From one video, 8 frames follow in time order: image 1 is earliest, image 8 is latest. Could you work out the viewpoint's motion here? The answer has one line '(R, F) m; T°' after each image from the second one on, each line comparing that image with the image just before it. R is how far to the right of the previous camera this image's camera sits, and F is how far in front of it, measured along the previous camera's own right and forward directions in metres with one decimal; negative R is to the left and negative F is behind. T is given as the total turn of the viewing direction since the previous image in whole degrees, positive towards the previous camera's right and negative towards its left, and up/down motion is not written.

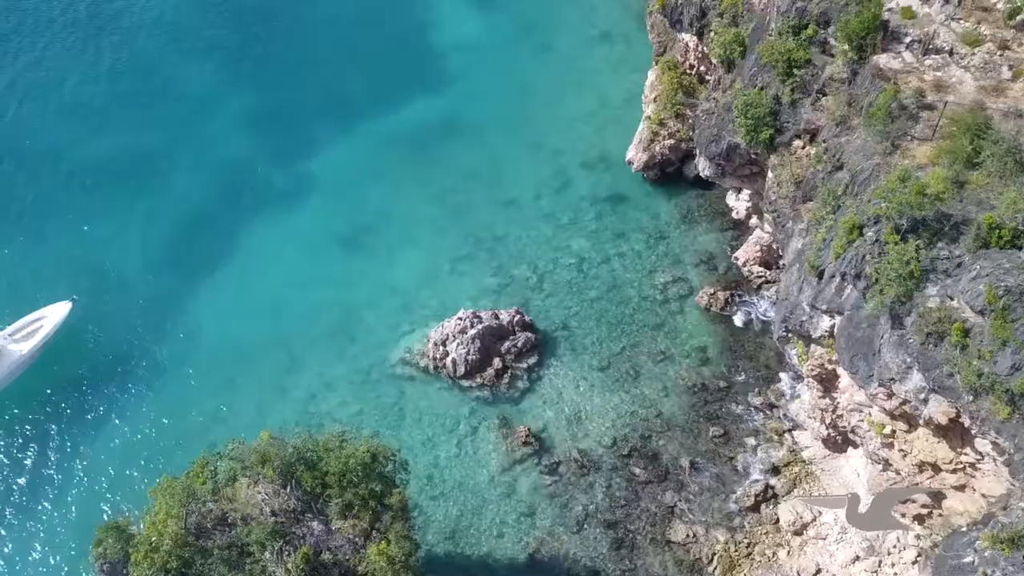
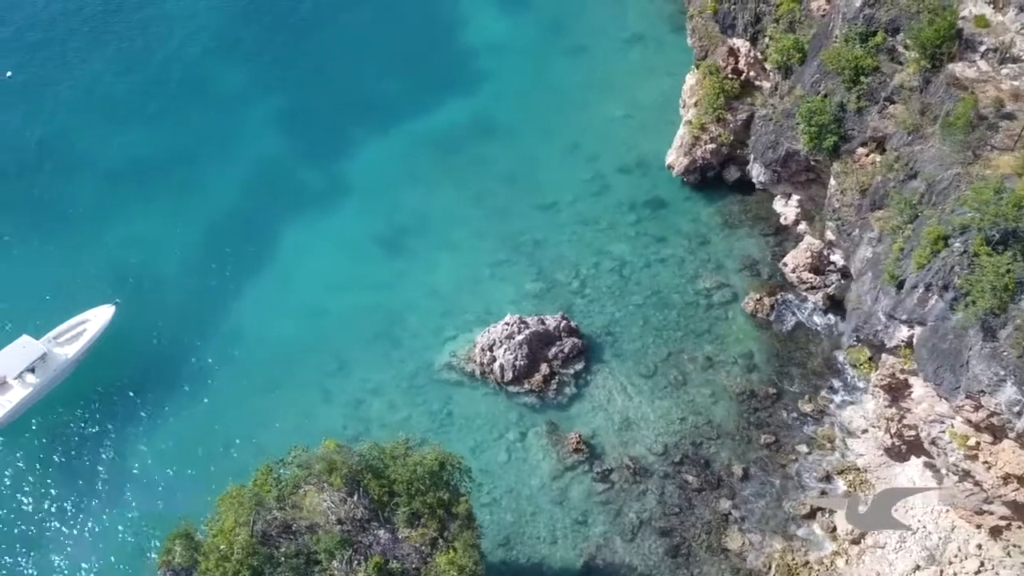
(-2.3, +0.1) m; 0°
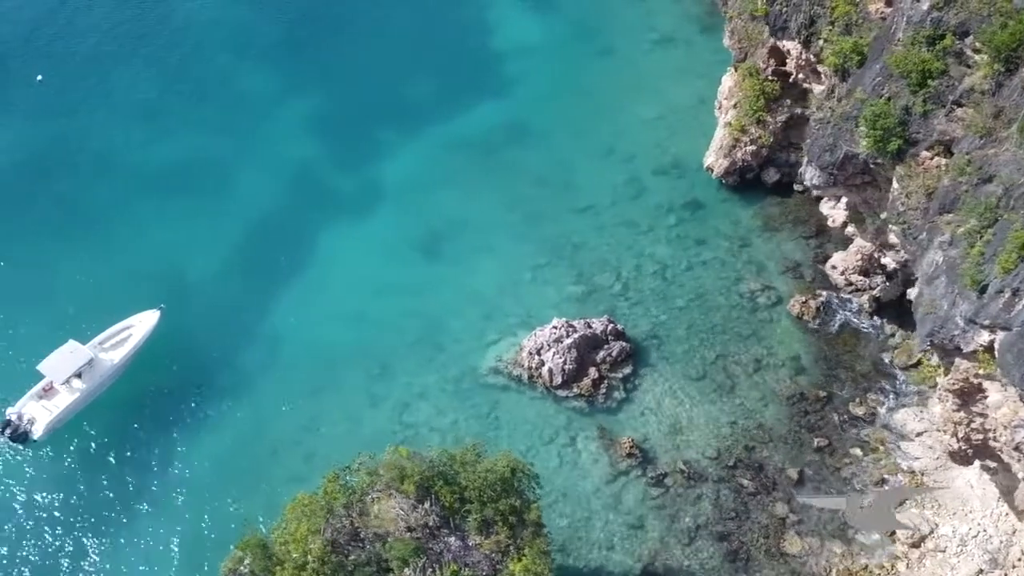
(-2.5, +0.2) m; 0°
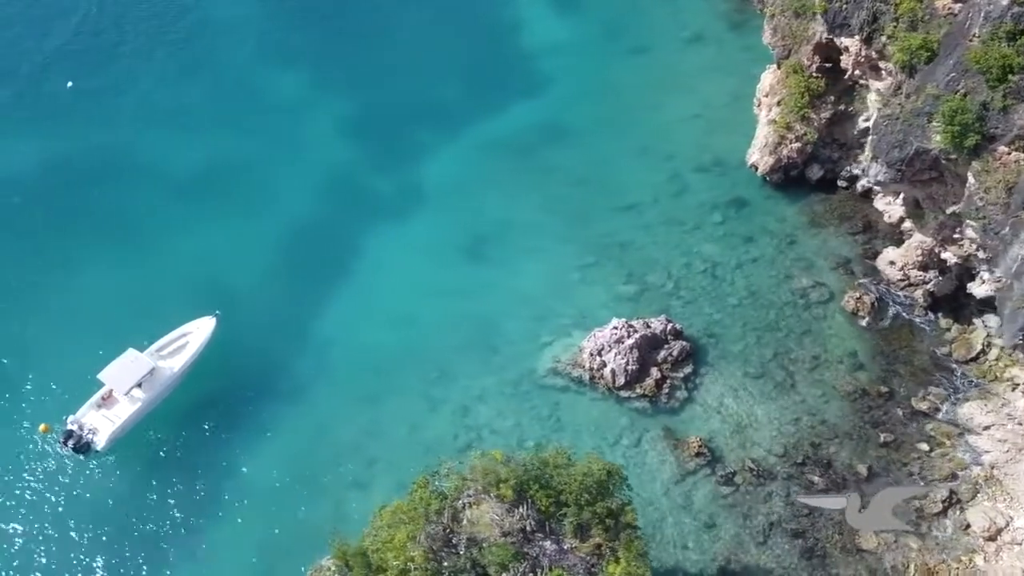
(-3.5, +0.2) m; +1°
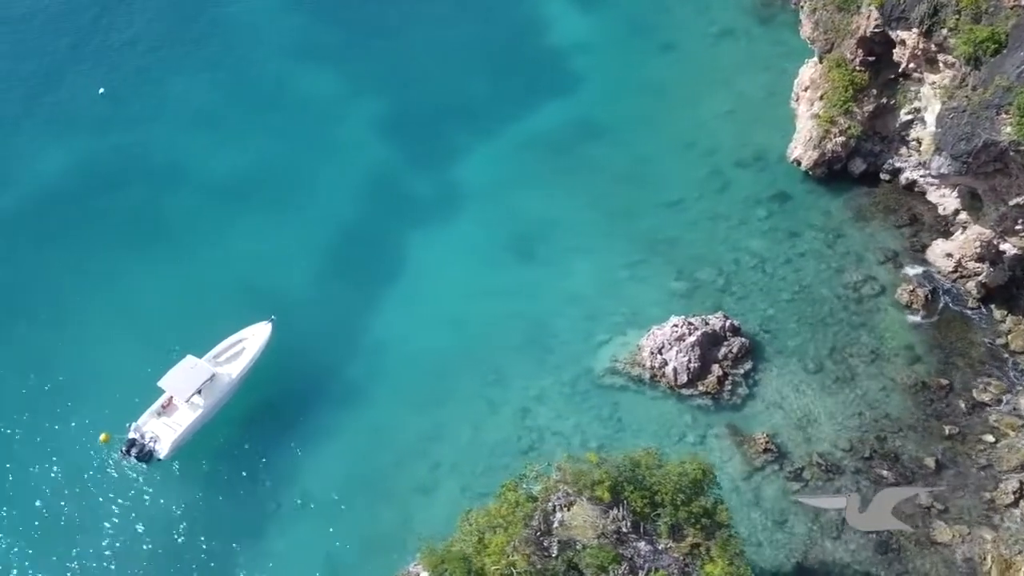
(-3.3, +0.2) m; +1°
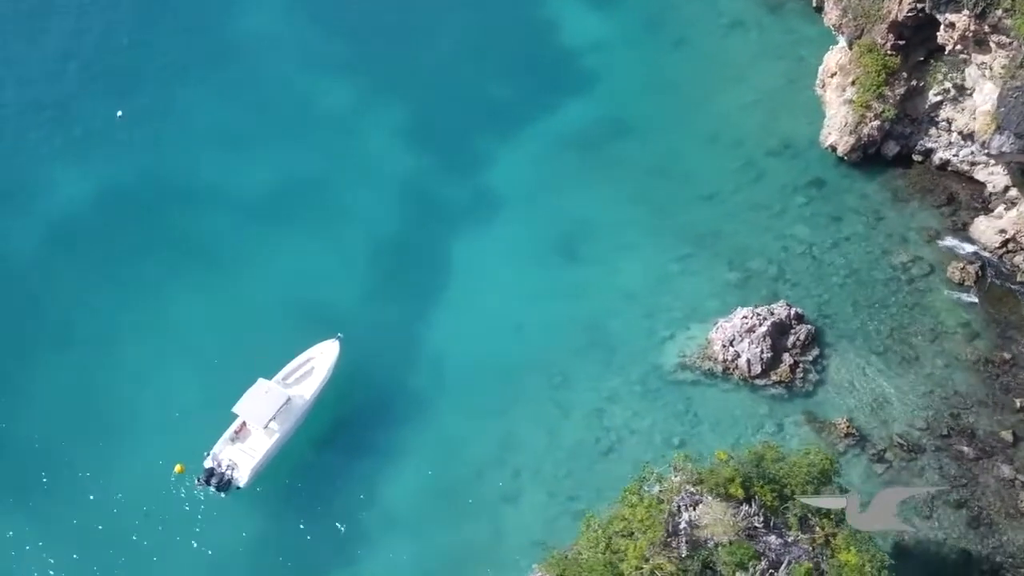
(-5.1, +0.5) m; +3°
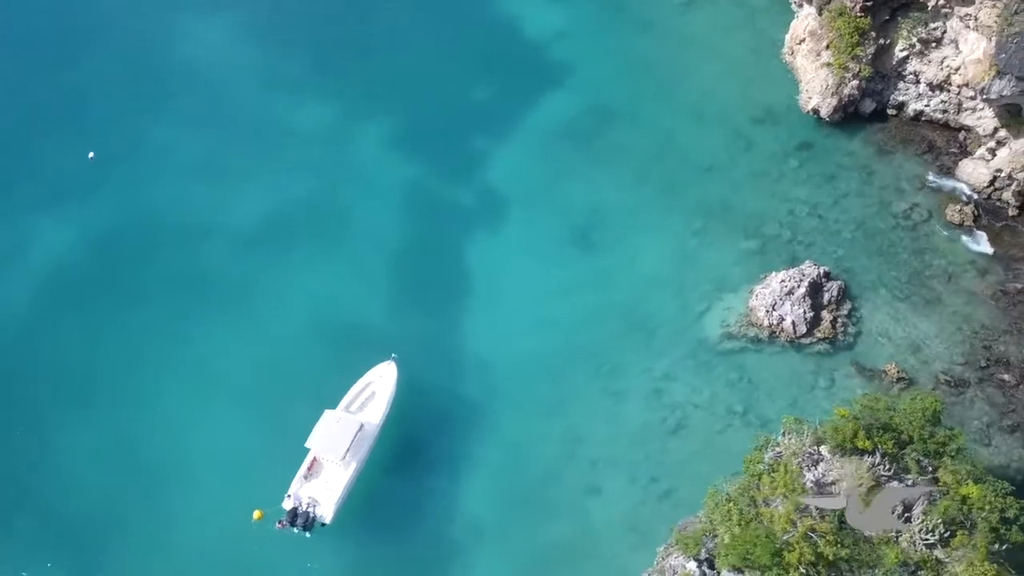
(-6.8, +0.6) m; +7°
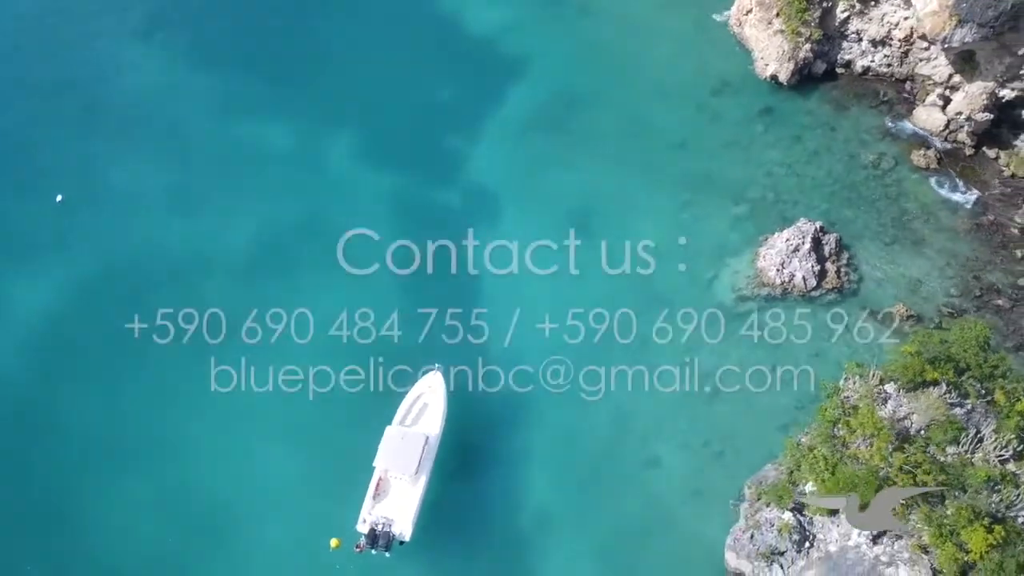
(-6.0, +0.2) m; +7°
